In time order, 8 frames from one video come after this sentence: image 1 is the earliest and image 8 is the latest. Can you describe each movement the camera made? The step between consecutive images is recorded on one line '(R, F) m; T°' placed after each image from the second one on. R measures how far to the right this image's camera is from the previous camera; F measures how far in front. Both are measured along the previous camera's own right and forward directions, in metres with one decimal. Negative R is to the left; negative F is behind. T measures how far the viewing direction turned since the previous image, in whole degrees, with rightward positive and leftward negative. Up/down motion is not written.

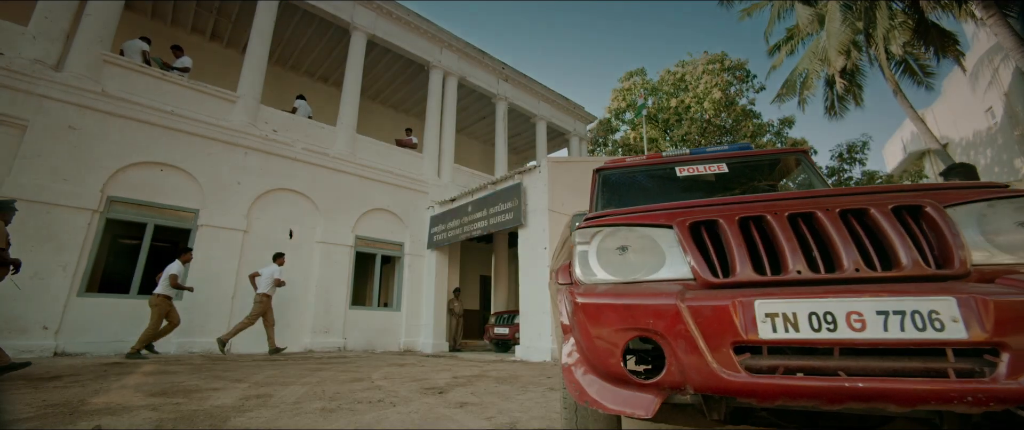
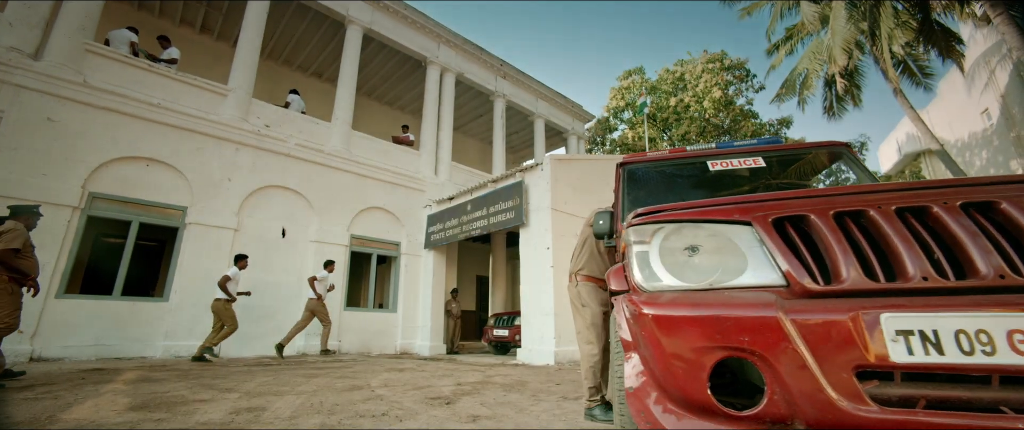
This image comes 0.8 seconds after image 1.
(-0.2, +0.3) m; +1°
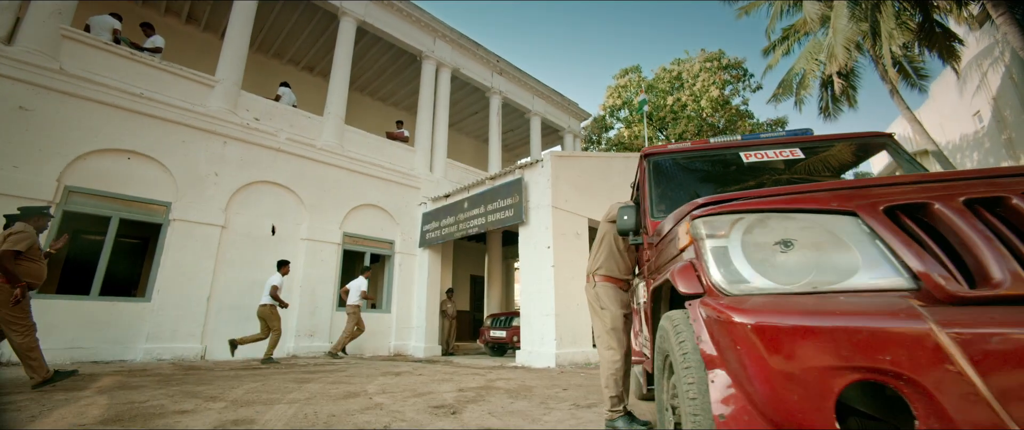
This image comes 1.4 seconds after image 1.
(-0.2, +0.3) m; +1°
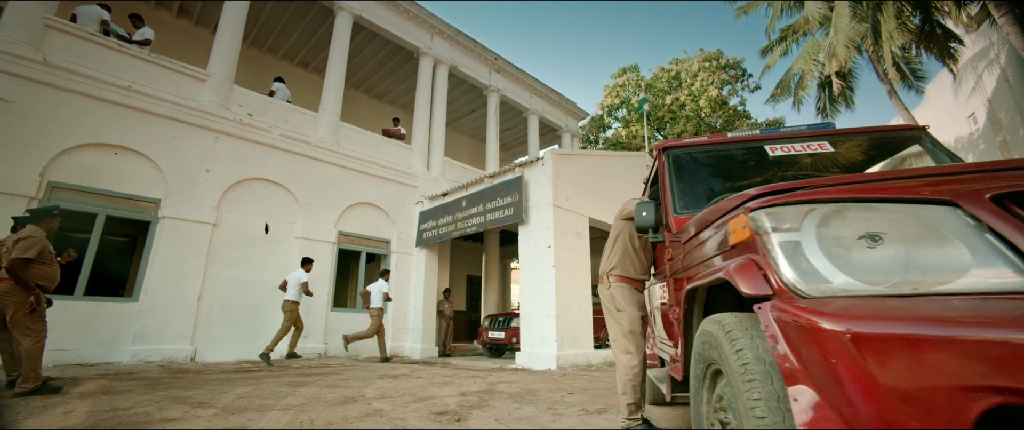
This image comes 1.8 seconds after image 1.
(-0.1, +0.2) m; +1°
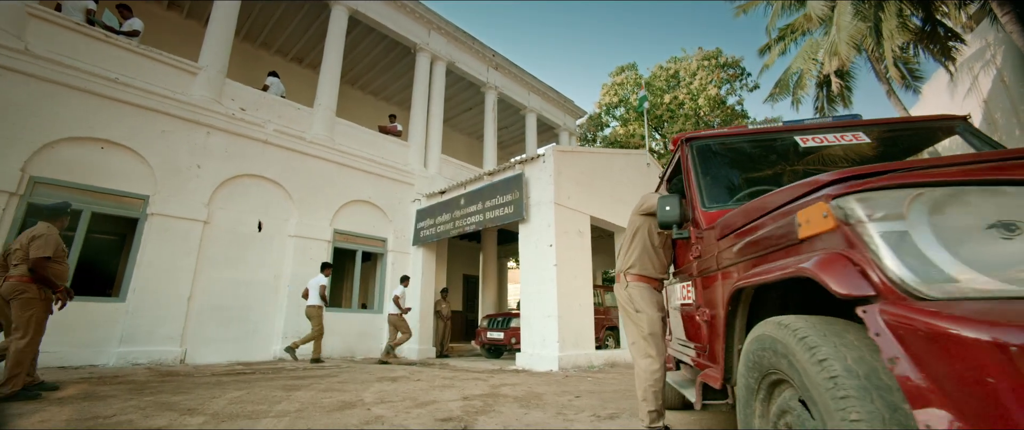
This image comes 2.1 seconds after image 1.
(-0.1, +0.2) m; +1°
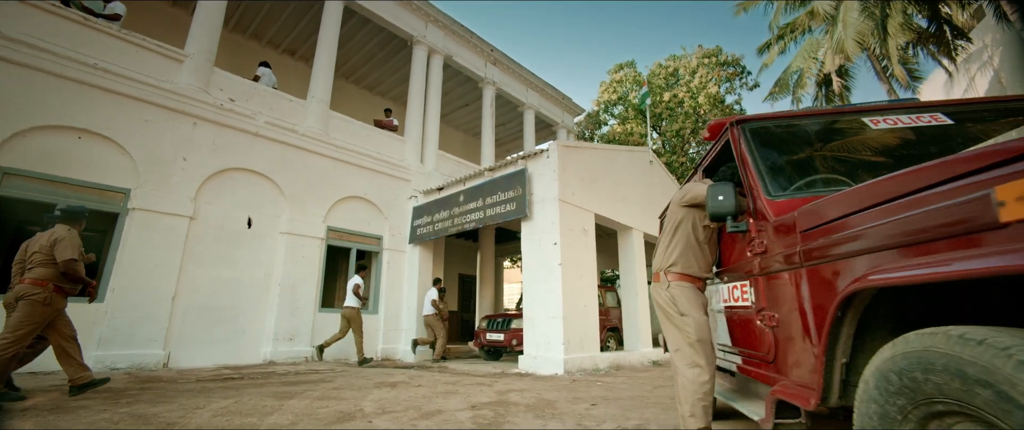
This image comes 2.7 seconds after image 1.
(-0.2, +0.3) m; +1°
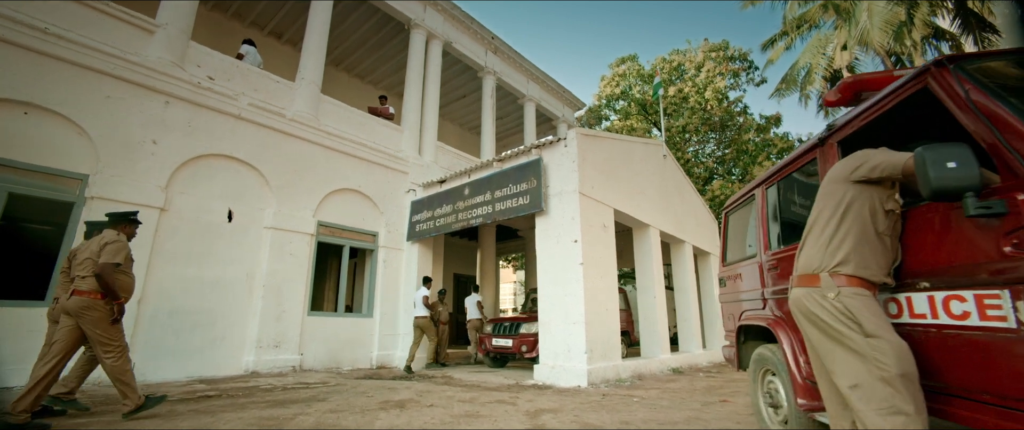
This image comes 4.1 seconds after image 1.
(-0.4, +0.8) m; +2°
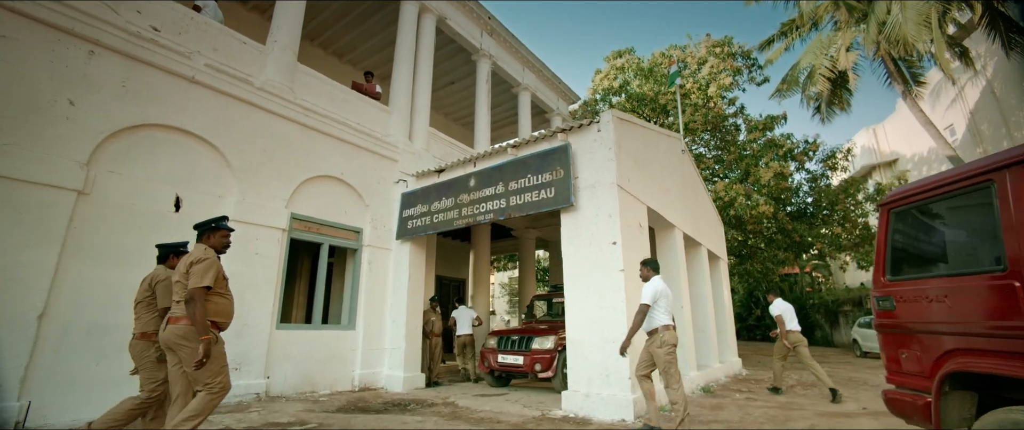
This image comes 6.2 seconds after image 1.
(-0.7, +1.3) m; +4°
